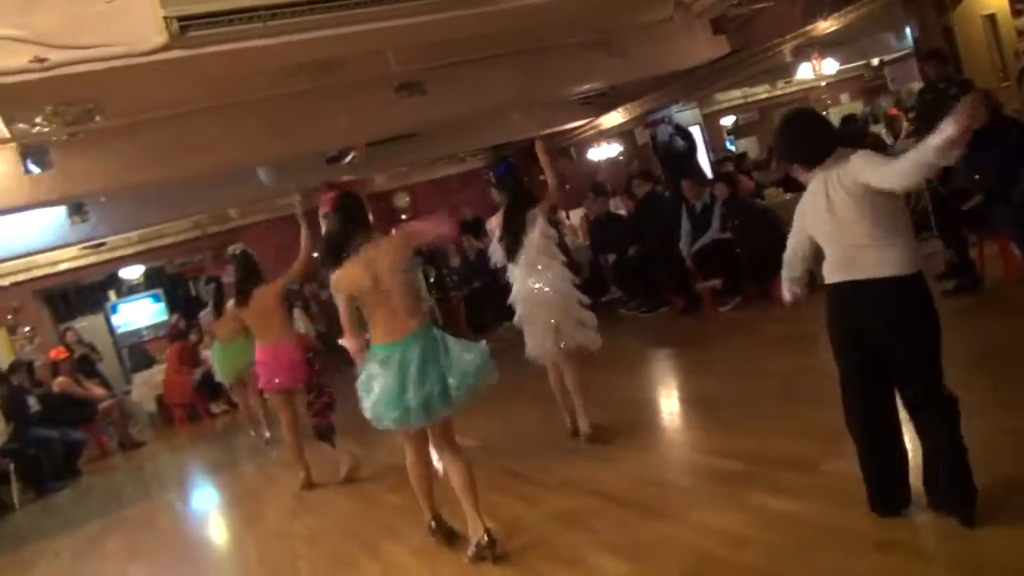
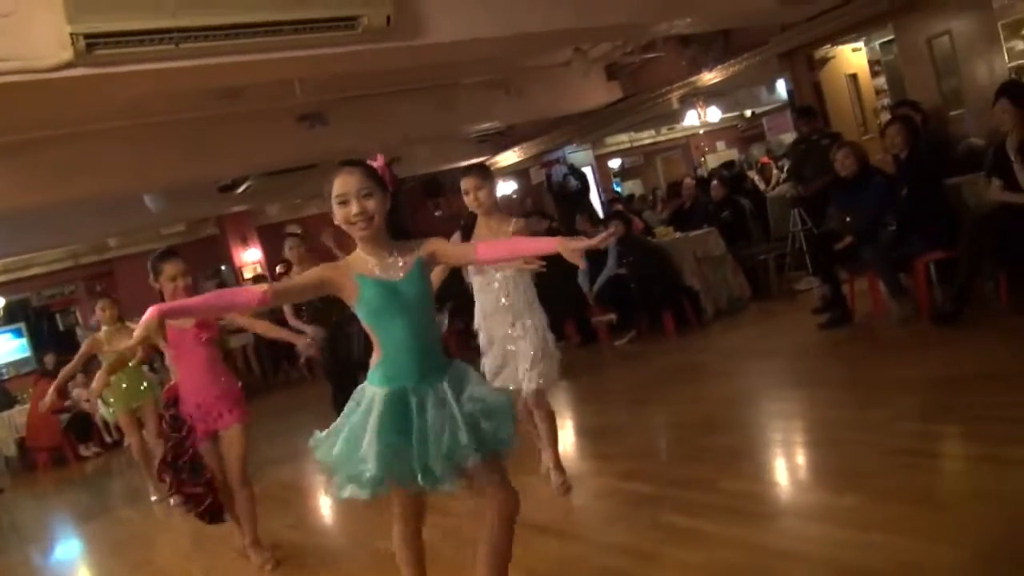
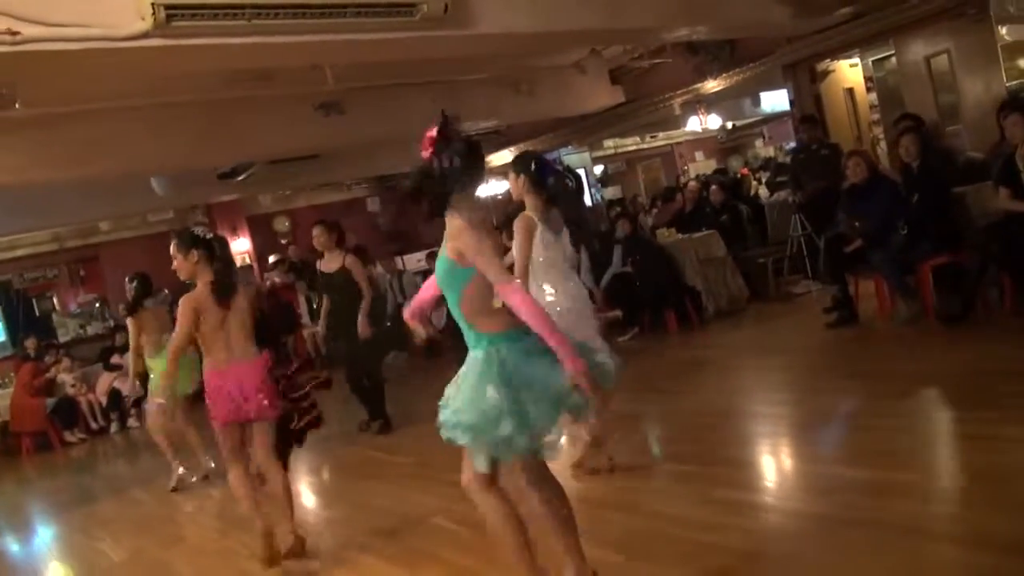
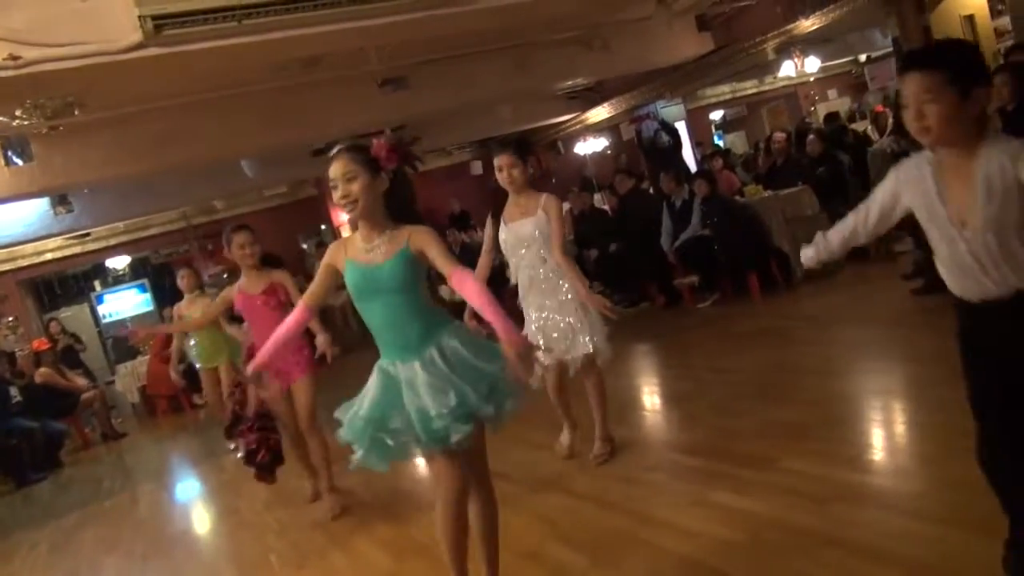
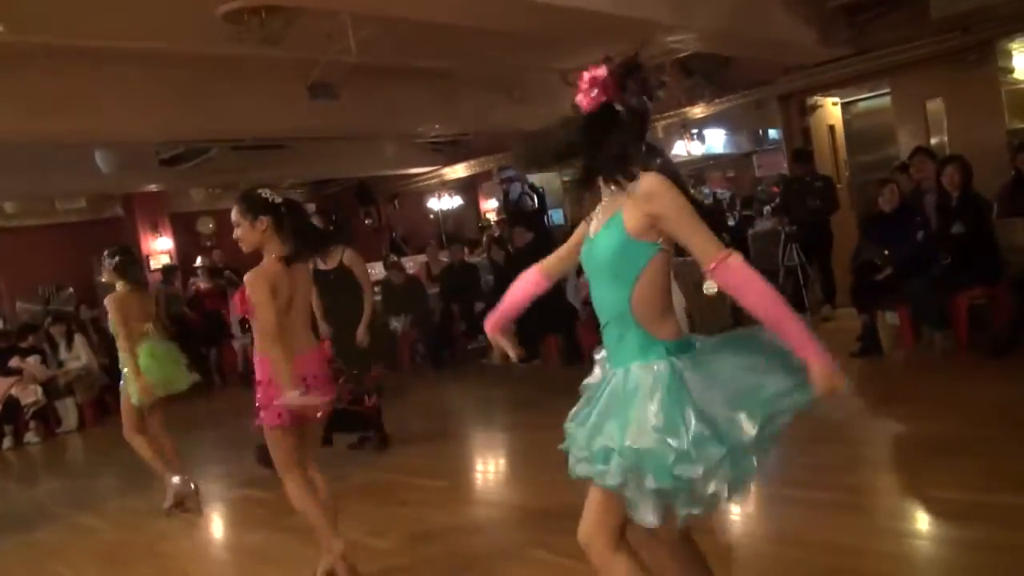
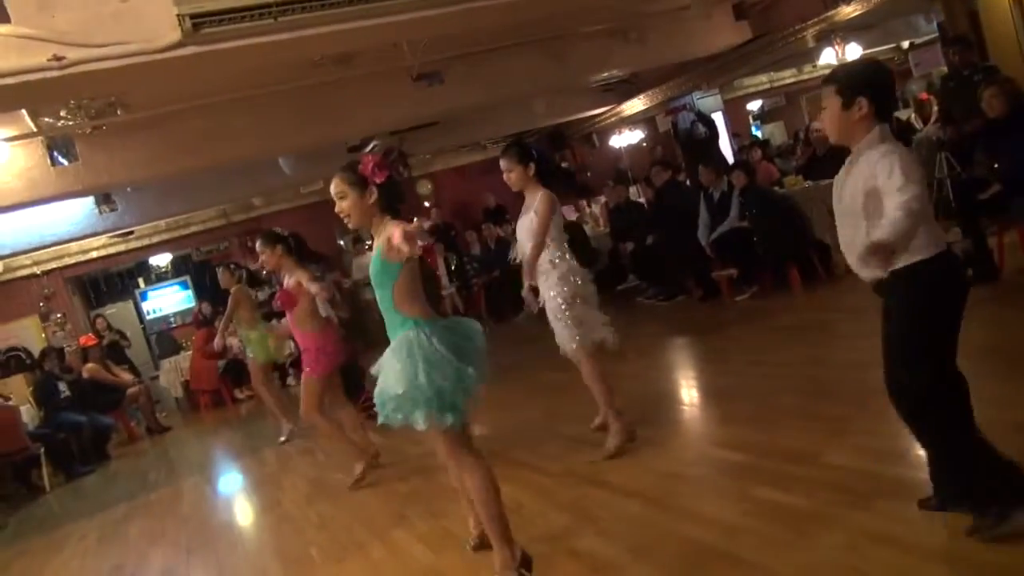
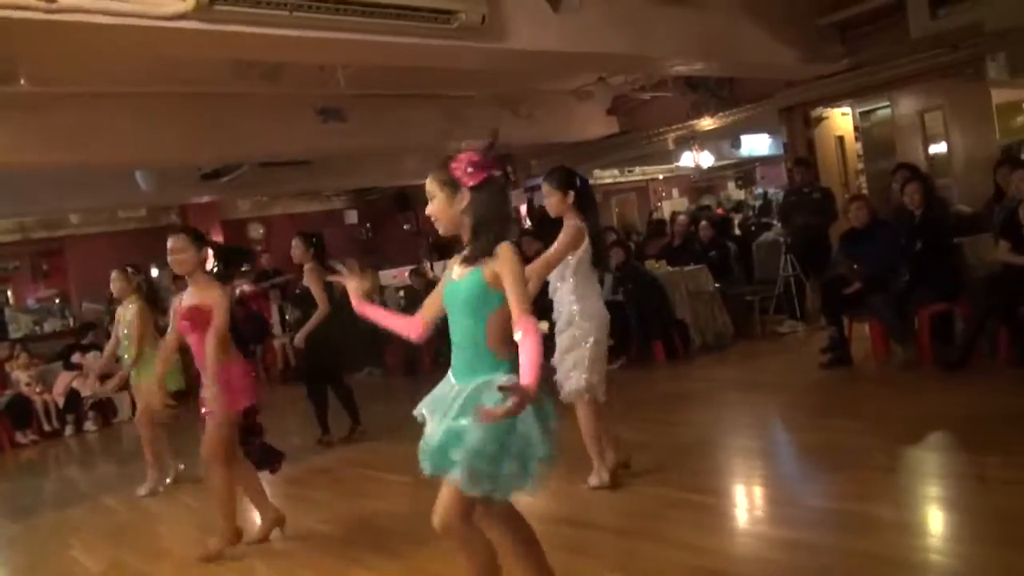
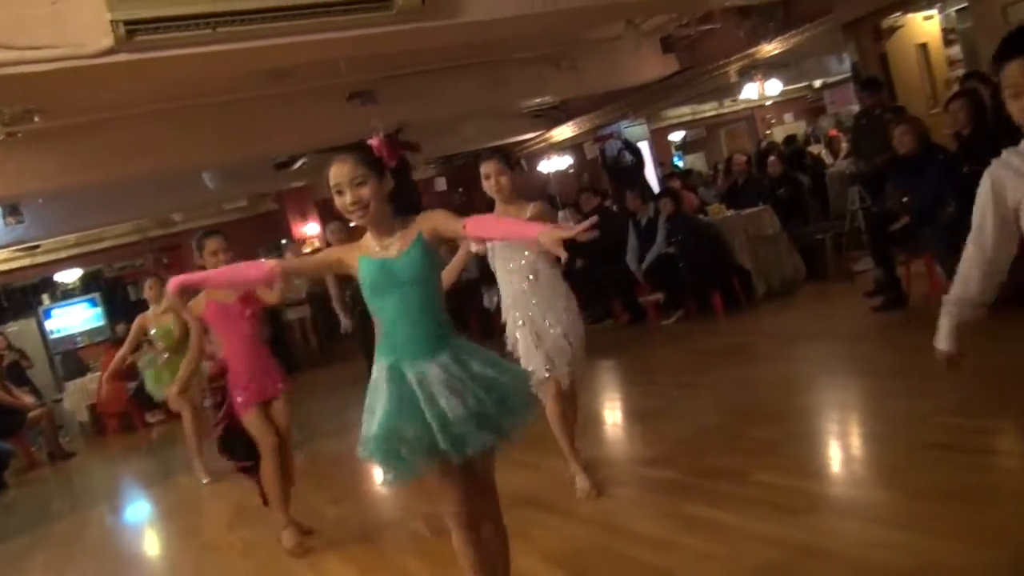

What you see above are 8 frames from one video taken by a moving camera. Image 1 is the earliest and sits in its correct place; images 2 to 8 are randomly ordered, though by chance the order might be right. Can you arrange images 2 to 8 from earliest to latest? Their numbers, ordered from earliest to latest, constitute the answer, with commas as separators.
6, 4, 8, 2, 3, 7, 5
